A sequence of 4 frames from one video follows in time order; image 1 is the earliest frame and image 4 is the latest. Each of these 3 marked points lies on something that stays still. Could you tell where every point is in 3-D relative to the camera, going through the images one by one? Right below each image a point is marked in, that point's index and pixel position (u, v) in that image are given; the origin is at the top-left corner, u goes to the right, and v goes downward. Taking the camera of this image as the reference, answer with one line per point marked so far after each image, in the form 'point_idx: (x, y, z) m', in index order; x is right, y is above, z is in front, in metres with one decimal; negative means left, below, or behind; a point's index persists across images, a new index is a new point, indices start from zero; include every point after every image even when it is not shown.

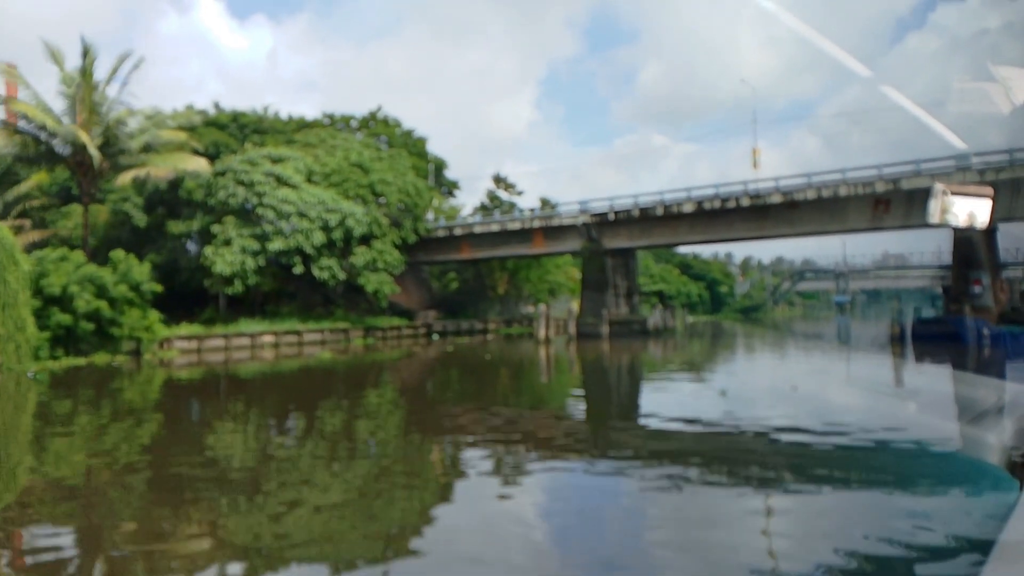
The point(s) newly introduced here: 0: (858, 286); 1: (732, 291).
0: (+3.9, 0.0, +10.1) m
1: (+3.8, -0.1, +15.1) m
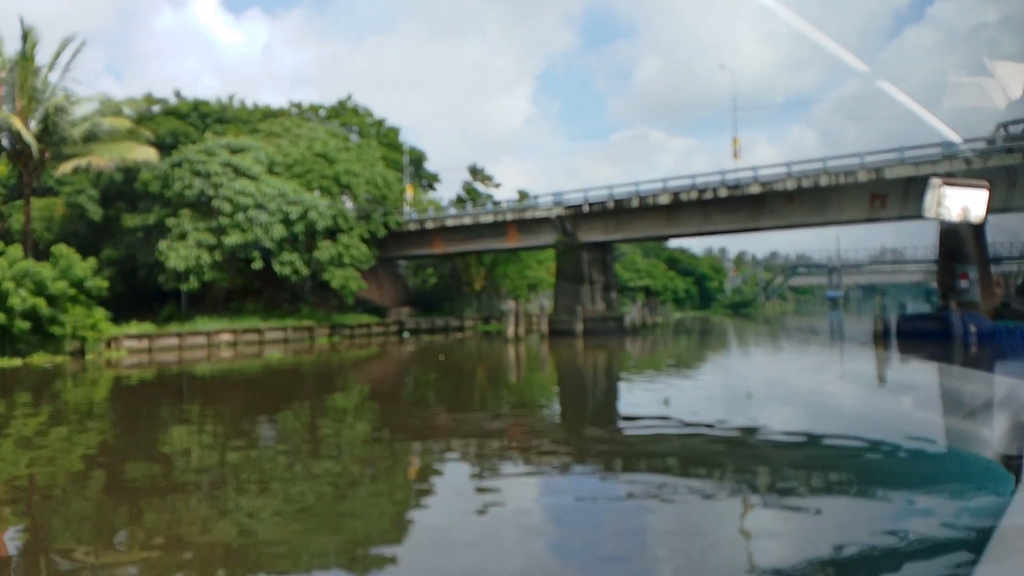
0: (+3.7, +0.1, +9.8) m
1: (+3.6, 0.0, +14.7) m
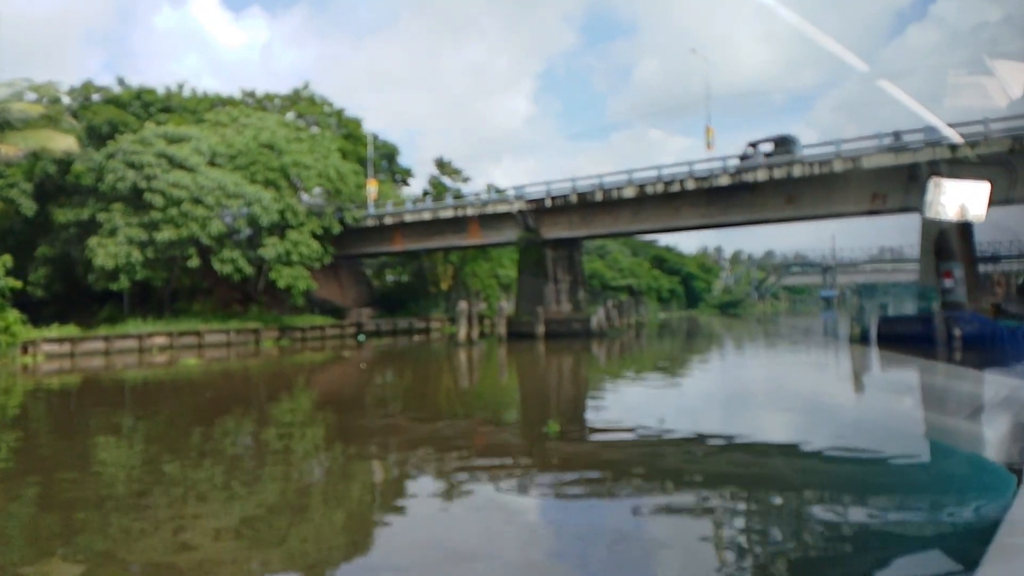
0: (+3.3, +0.1, +9.3) m
1: (+3.2, 0.0, +14.3) m
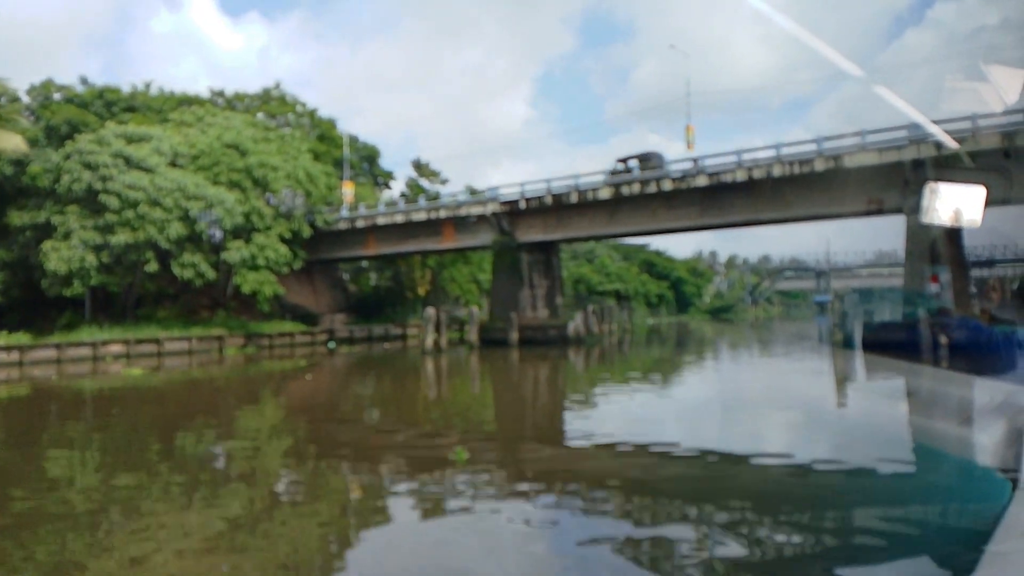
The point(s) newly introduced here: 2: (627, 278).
0: (+3.1, +0.1, +9.1) m
1: (+3.0, 0.0, +14.0) m
2: (+2.9, +0.2, +19.8) m
